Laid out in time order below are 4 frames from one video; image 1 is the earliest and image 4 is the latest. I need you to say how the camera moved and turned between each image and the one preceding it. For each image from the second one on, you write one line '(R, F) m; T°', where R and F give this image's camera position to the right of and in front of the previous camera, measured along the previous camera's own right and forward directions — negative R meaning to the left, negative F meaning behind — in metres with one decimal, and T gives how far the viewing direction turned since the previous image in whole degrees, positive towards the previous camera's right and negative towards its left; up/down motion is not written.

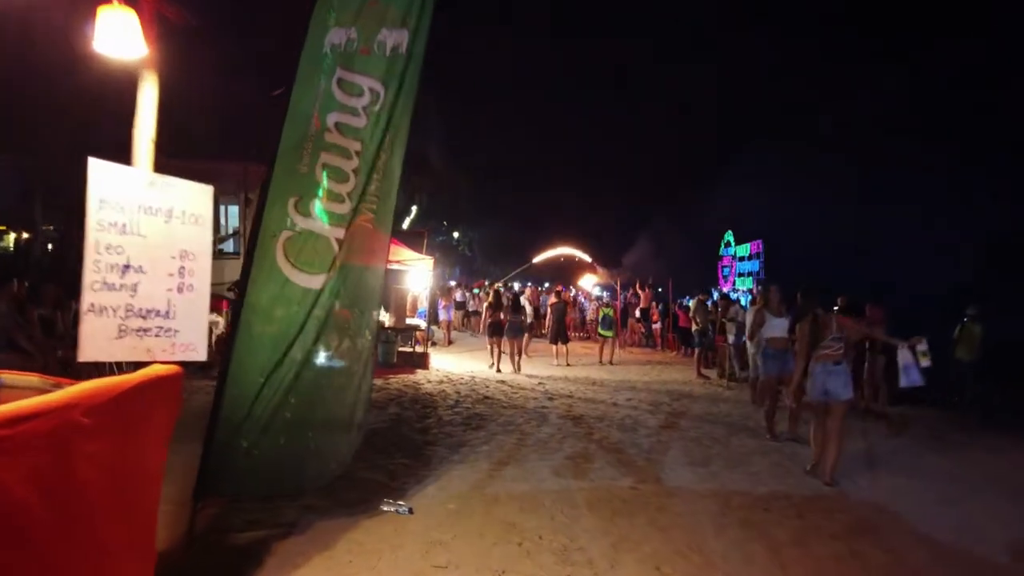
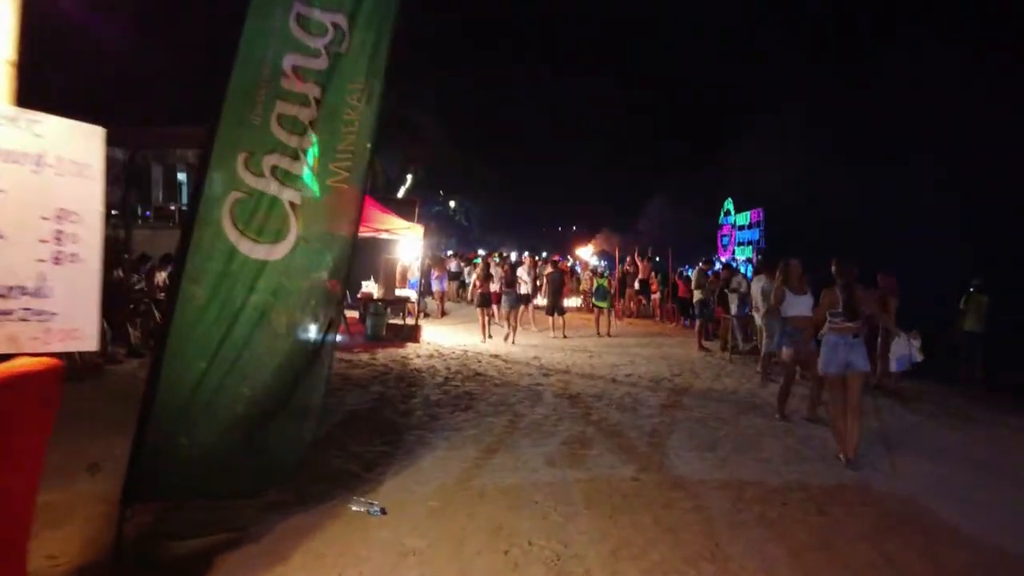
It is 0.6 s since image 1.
(+0.1, +0.7) m; 0°
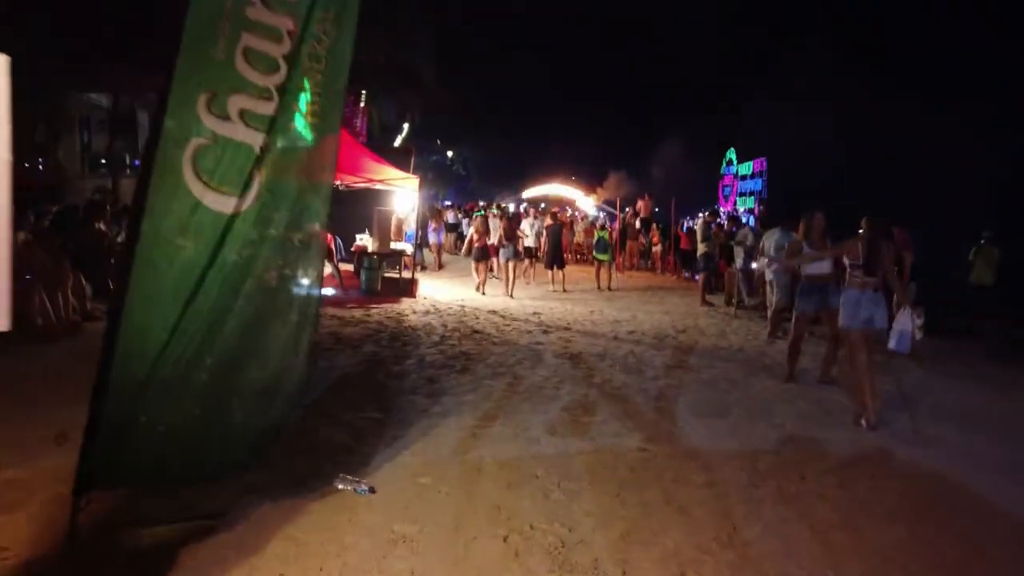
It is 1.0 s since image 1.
(0.0, +0.4) m; 0°
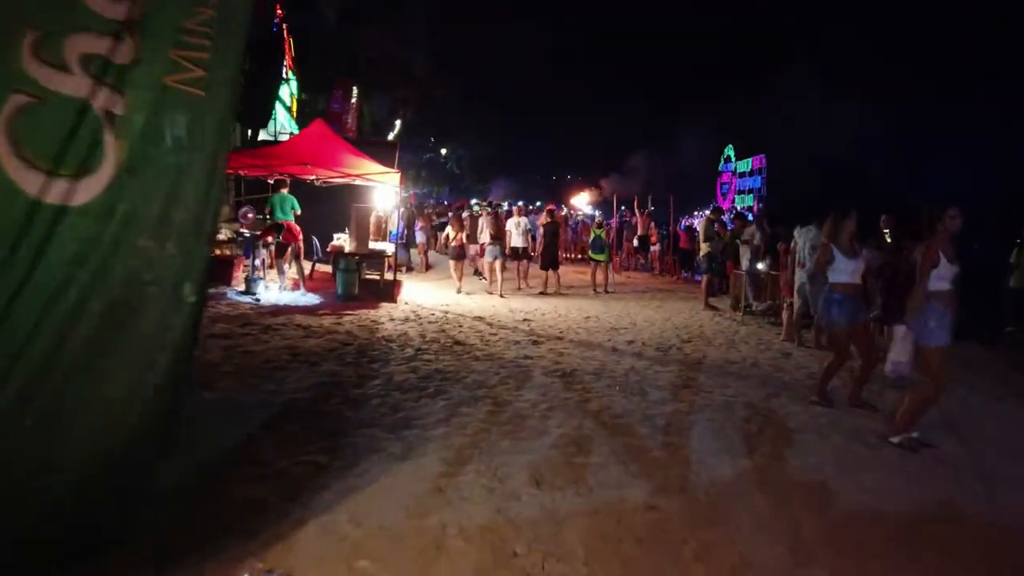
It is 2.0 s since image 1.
(+0.1, +1.1) m; 0°
